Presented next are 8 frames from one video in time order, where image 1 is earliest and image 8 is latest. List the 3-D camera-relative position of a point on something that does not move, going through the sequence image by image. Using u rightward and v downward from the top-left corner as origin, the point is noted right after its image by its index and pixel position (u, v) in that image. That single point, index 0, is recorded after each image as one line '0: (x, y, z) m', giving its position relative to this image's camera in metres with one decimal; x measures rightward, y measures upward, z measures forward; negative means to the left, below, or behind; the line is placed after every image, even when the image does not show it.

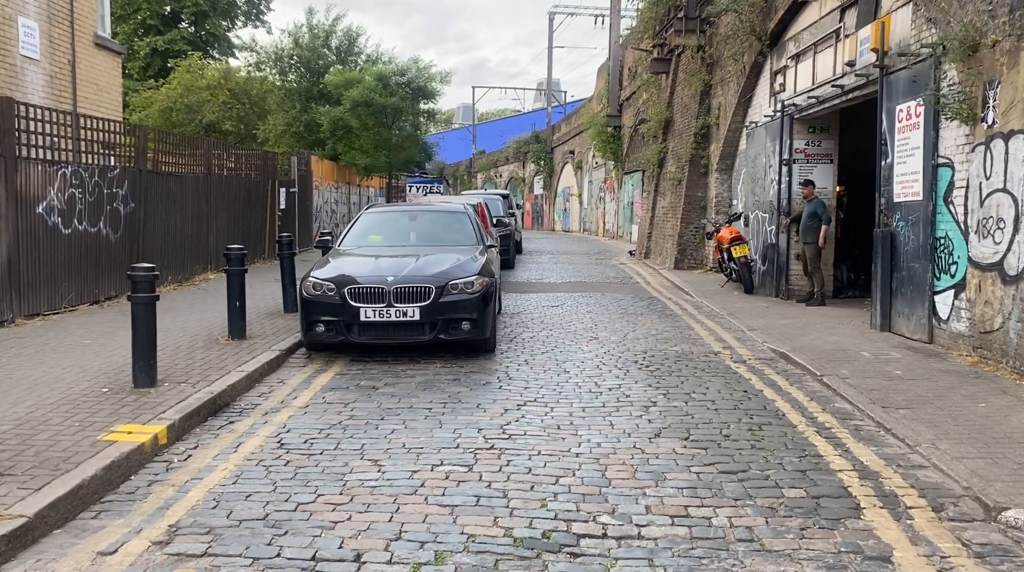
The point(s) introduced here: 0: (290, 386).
0: (-1.8, -0.8, +8.4) m
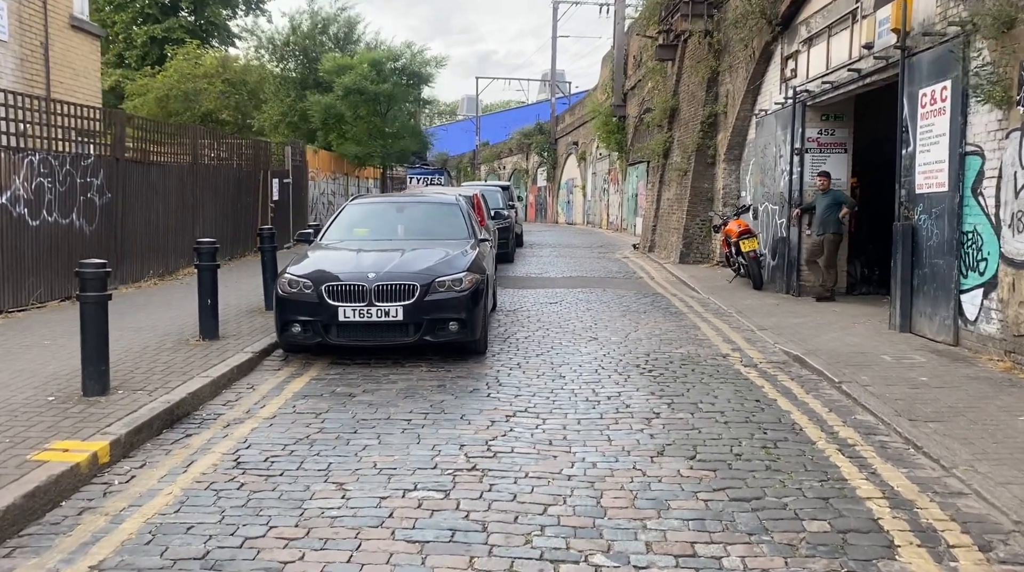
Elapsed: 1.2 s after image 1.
0: (-1.9, -0.8, +7.7) m
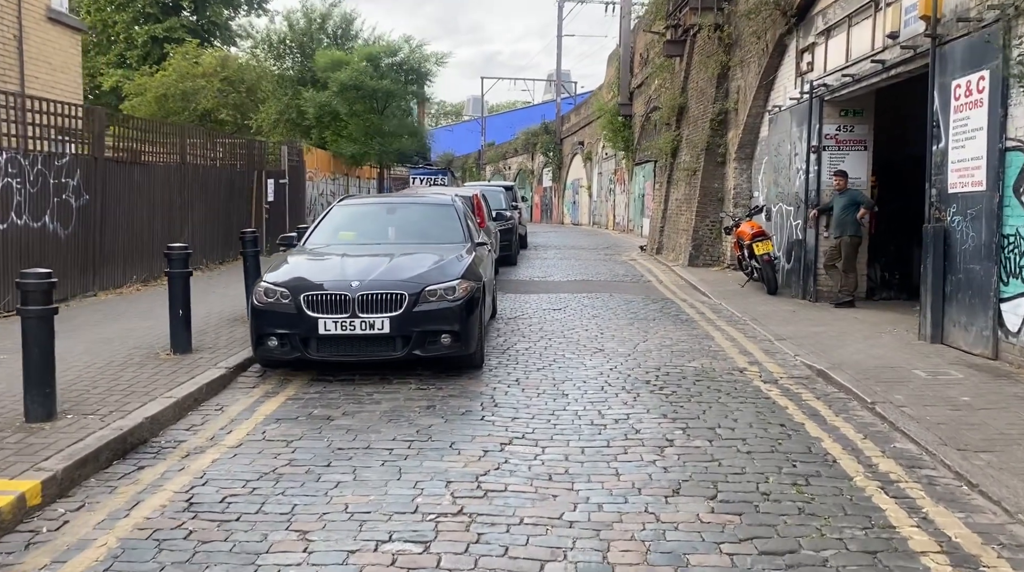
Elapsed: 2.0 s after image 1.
0: (-1.9, -0.9, +6.9) m
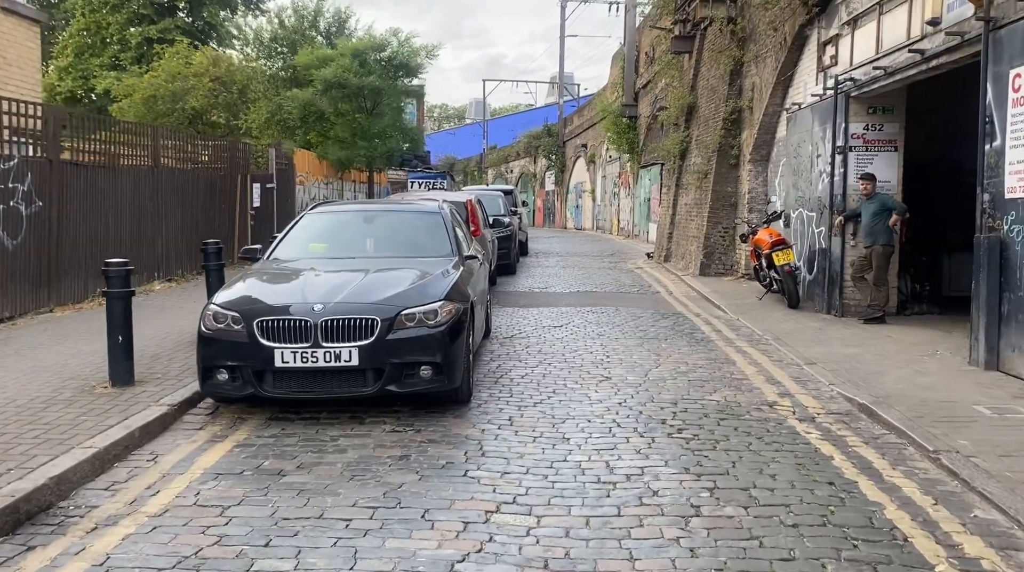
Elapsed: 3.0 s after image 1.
0: (-2.0, -1.0, +5.7) m
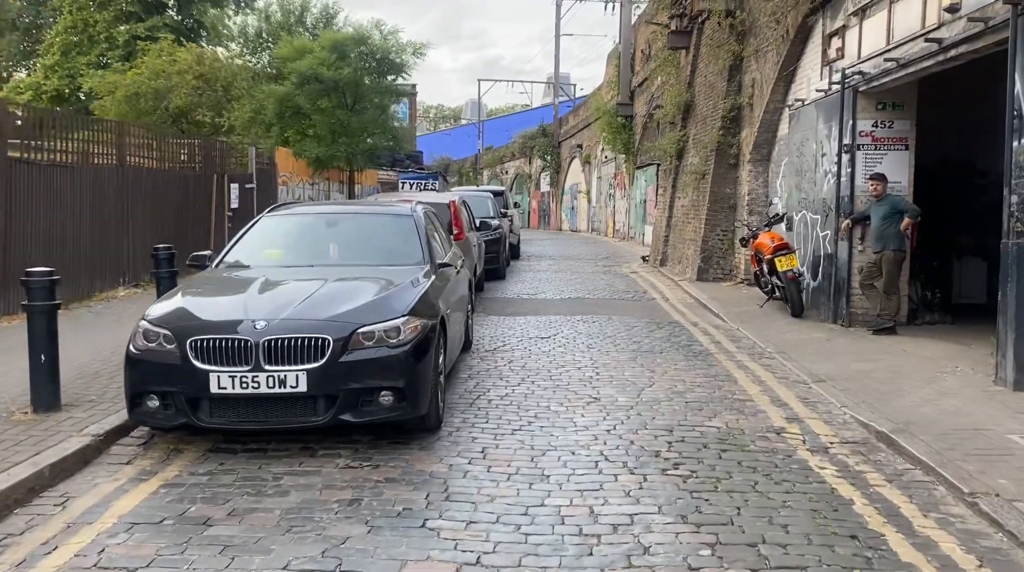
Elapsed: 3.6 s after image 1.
0: (-2.1, -1.1, +4.9) m
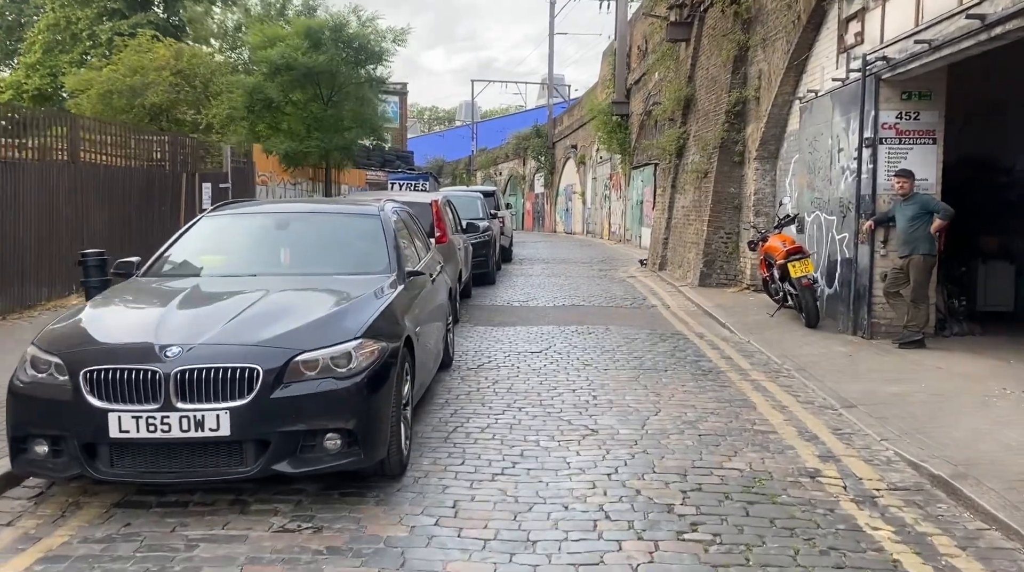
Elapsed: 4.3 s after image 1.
0: (-2.2, -1.2, +3.8) m
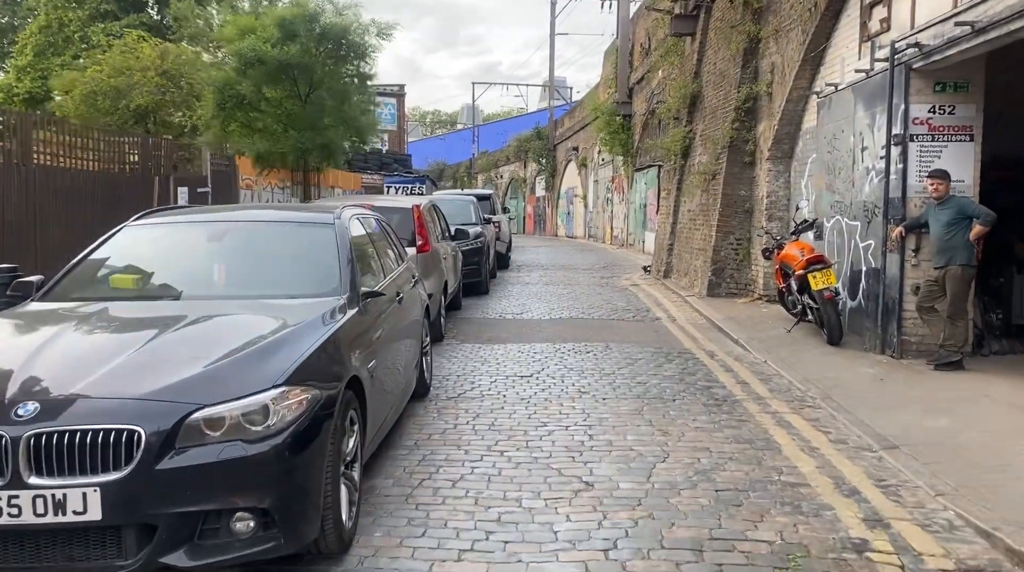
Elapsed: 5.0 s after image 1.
0: (-2.4, -1.3, +2.7) m
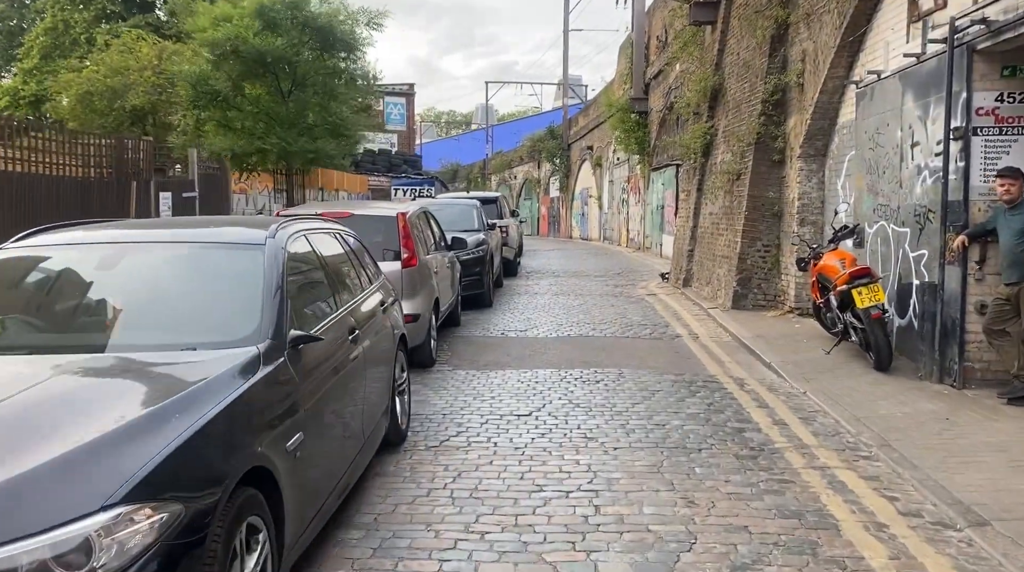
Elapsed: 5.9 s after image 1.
0: (-2.5, -1.5, +1.4) m
